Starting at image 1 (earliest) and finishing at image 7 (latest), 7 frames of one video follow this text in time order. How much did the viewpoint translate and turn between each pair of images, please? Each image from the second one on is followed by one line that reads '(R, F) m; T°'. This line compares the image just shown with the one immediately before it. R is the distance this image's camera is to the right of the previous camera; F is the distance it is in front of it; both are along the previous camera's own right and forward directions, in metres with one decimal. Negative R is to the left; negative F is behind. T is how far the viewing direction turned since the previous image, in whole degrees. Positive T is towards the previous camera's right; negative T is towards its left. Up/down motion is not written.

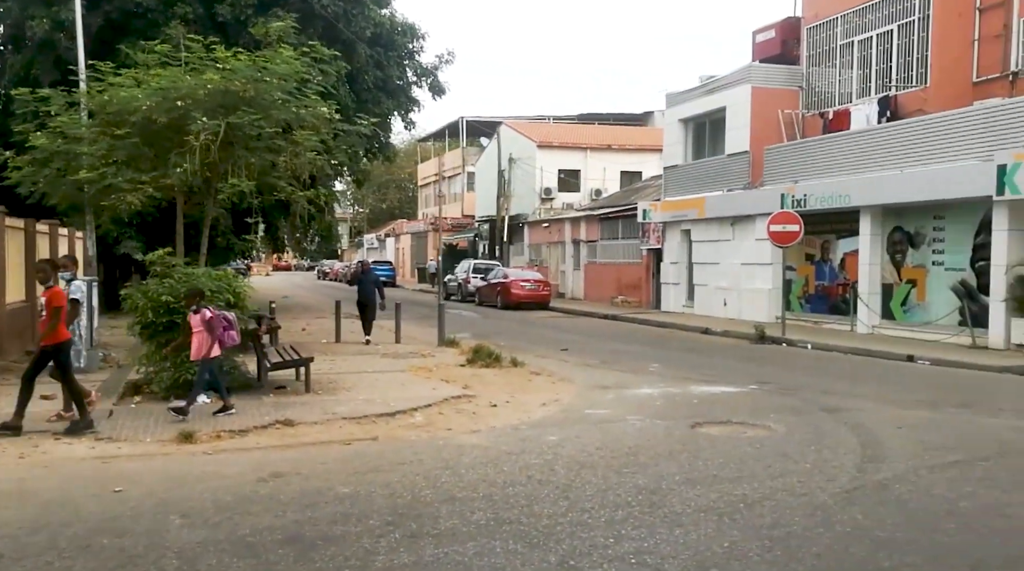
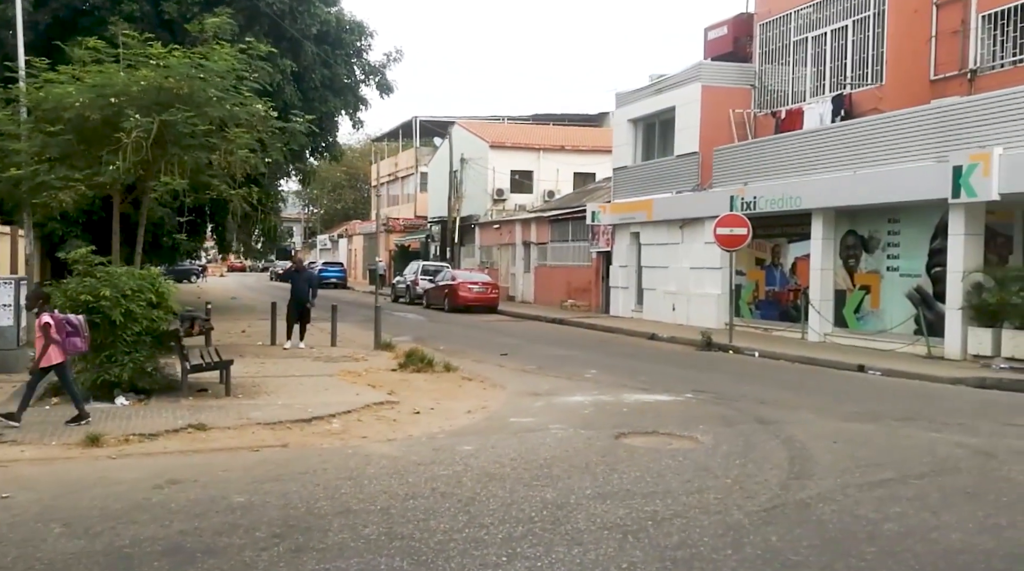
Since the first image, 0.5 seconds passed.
(+0.3, +0.2) m; +3°
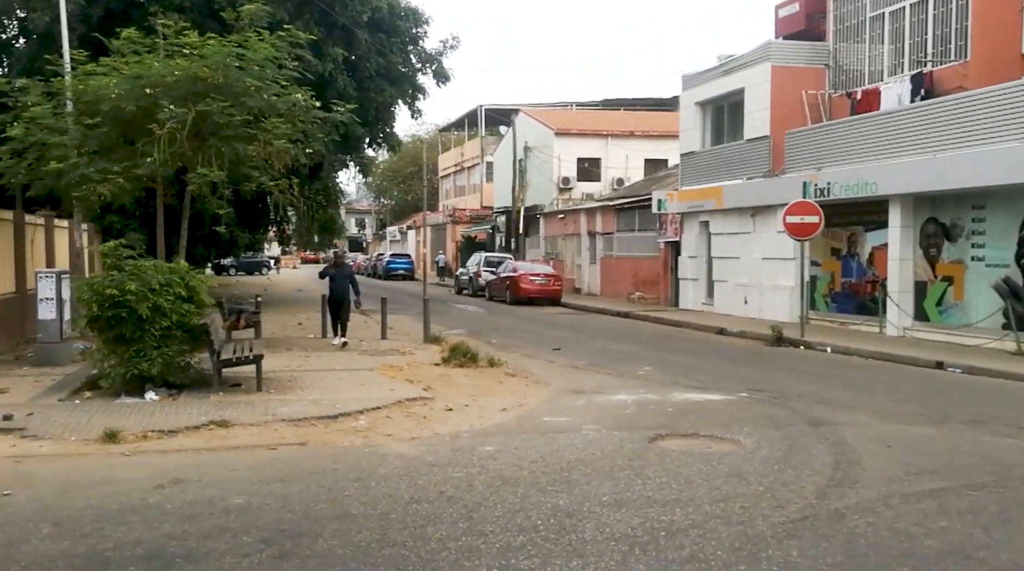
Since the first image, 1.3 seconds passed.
(+0.3, +0.3) m; -4°
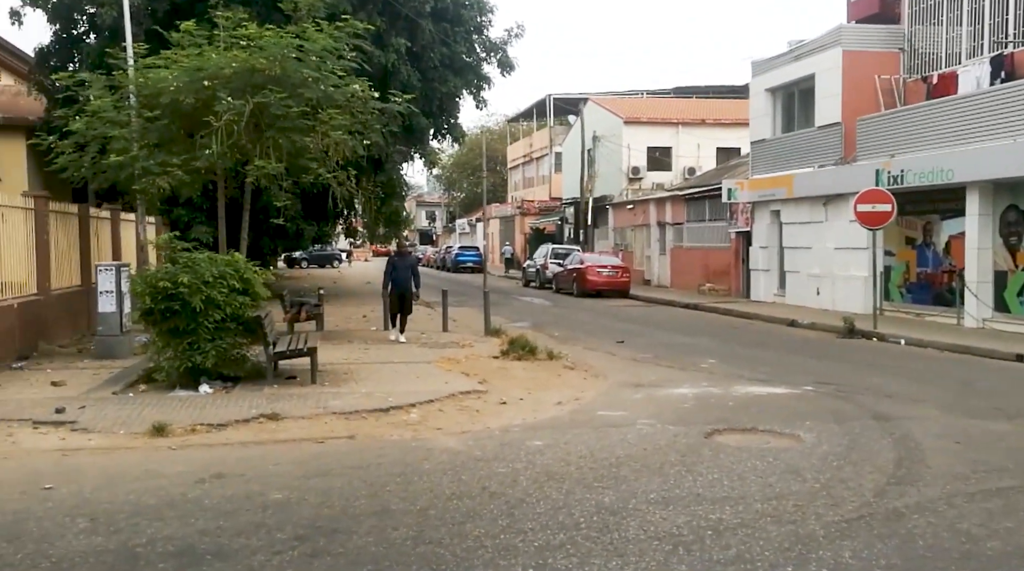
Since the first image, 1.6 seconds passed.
(+0.2, +0.2) m; -4°
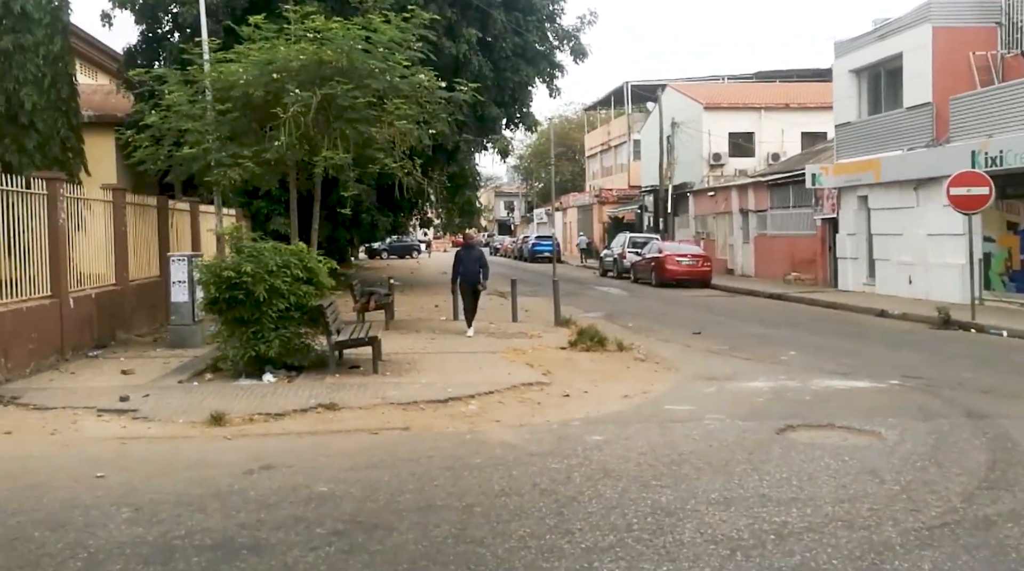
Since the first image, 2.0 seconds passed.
(+0.2, +0.3) m; -5°
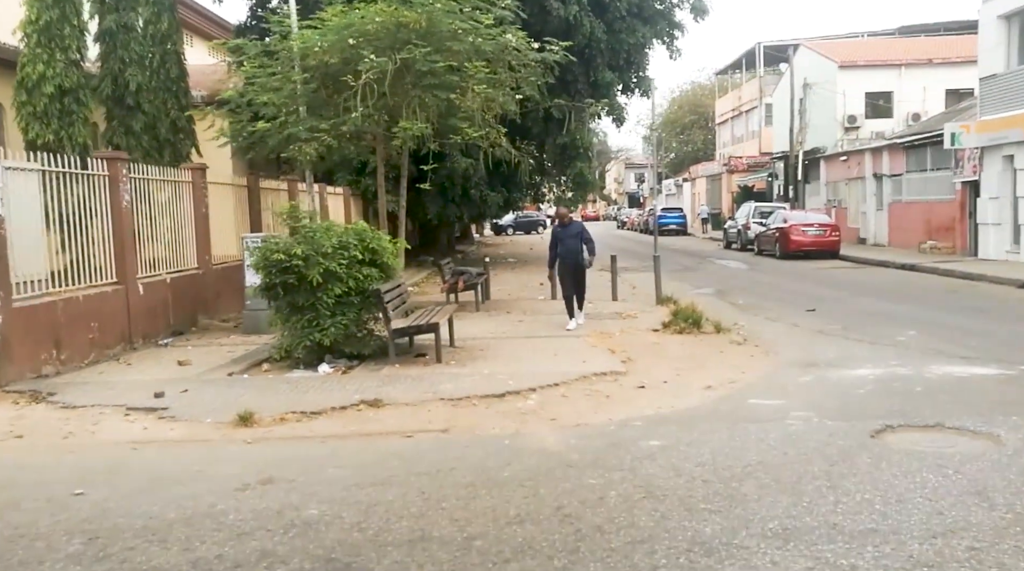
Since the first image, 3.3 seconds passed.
(+0.5, +0.9) m; -8°
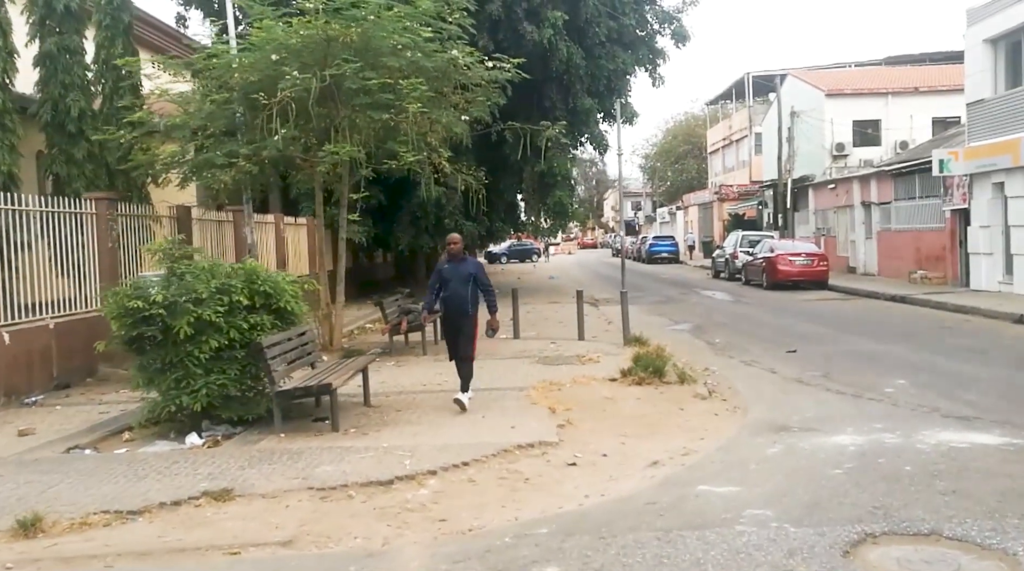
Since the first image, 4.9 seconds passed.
(+0.7, +1.6) m; 0°
